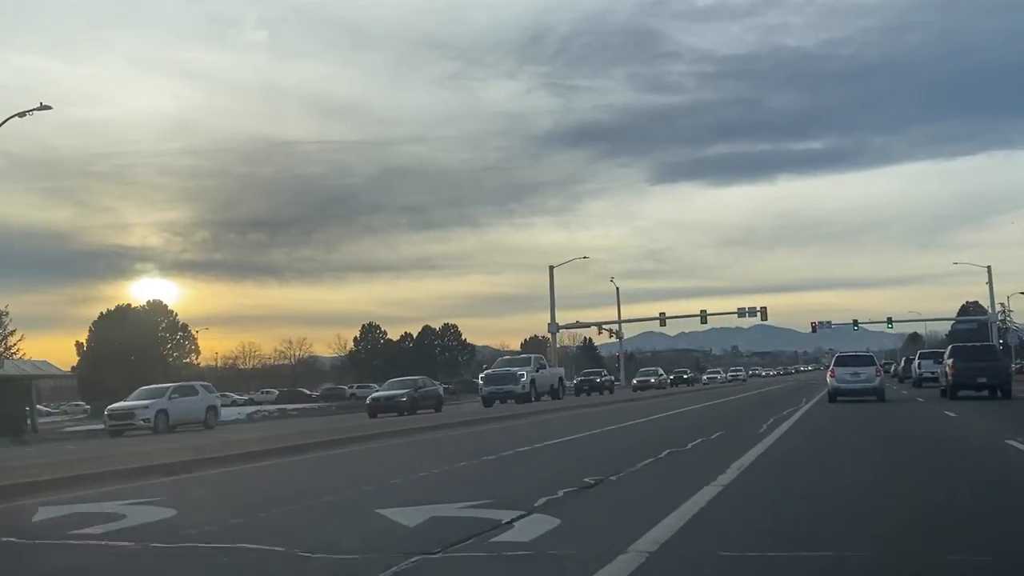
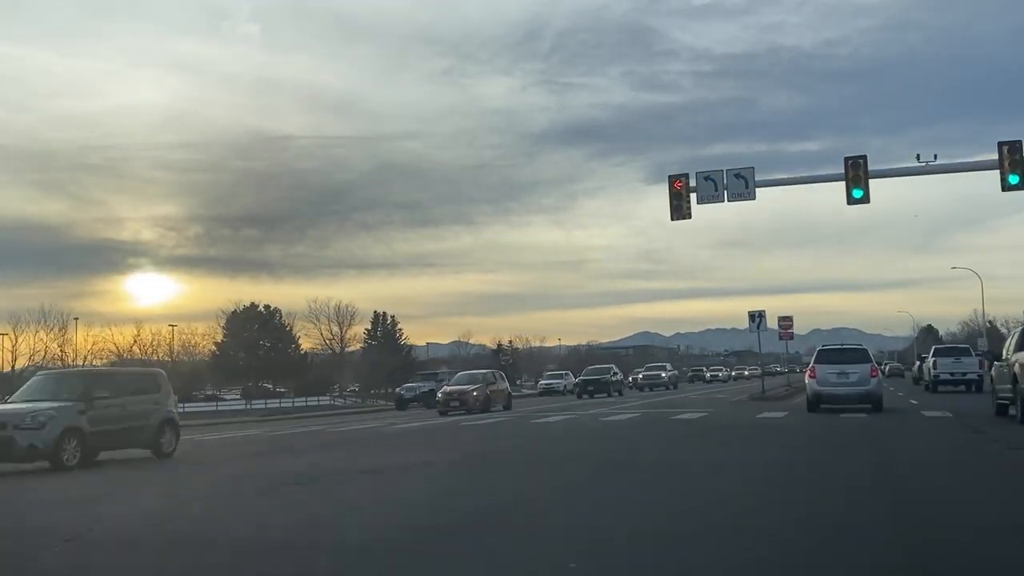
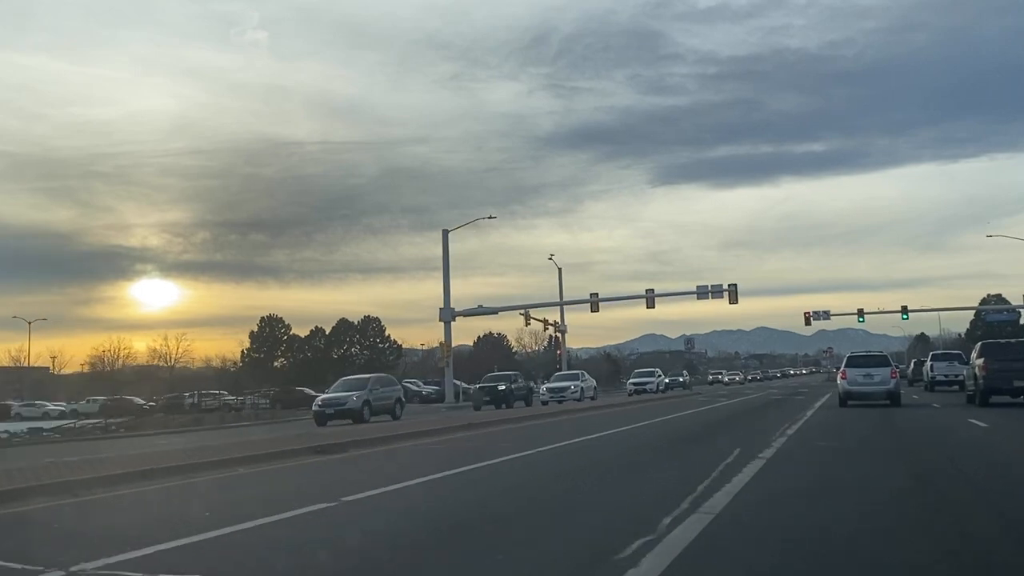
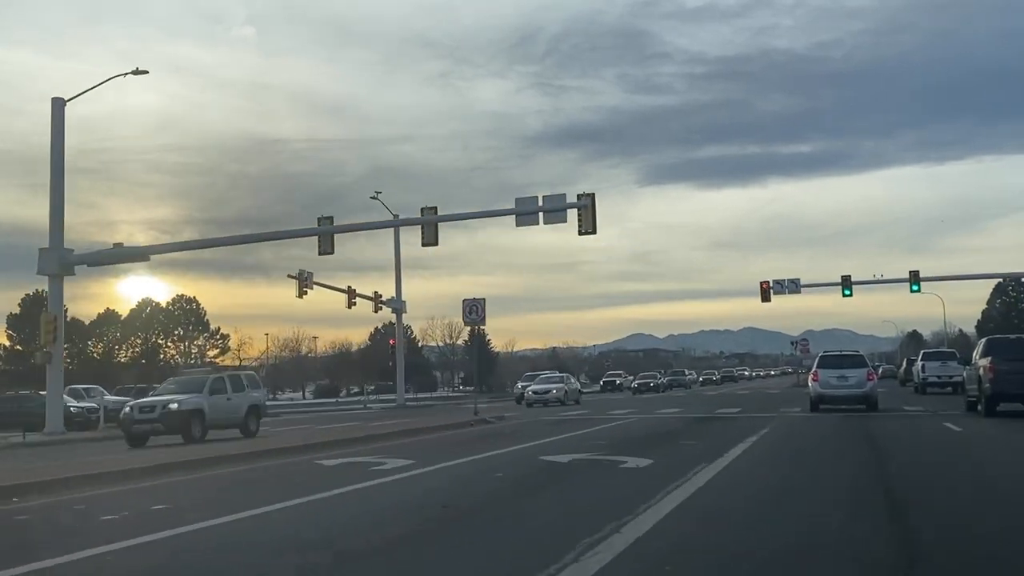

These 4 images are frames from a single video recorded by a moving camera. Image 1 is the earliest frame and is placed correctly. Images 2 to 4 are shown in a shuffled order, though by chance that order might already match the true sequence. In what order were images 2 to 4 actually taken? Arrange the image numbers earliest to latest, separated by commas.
3, 4, 2
